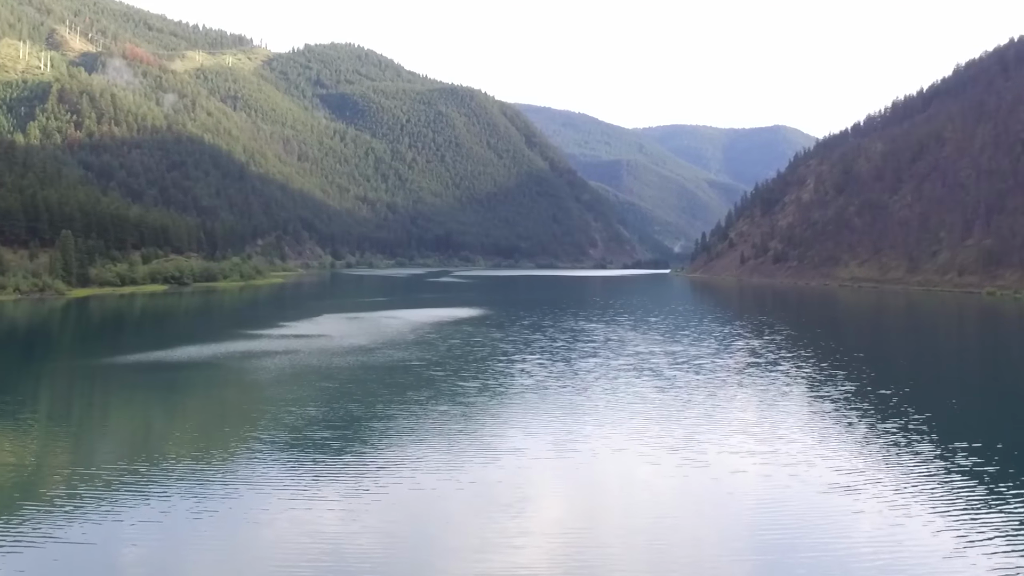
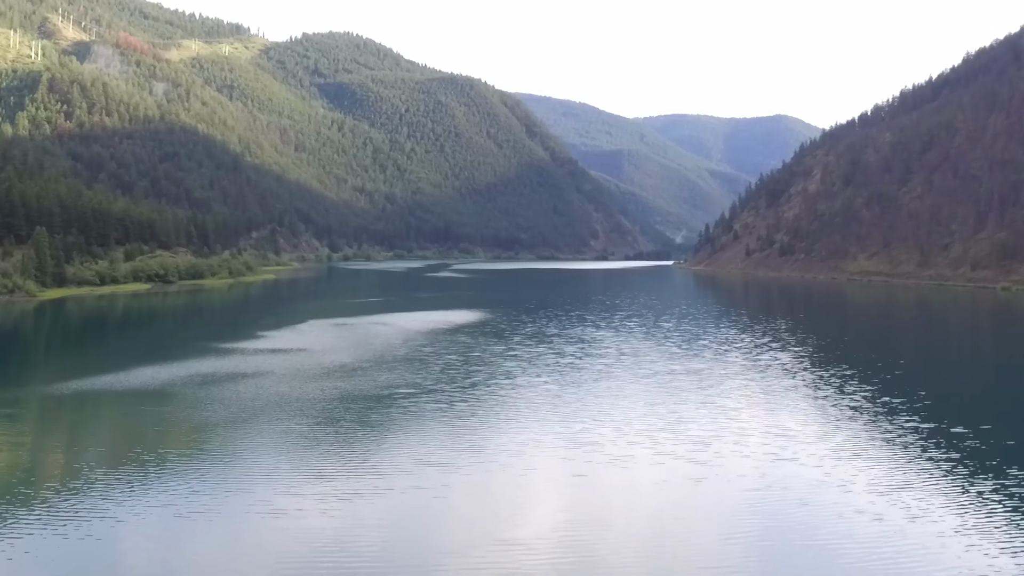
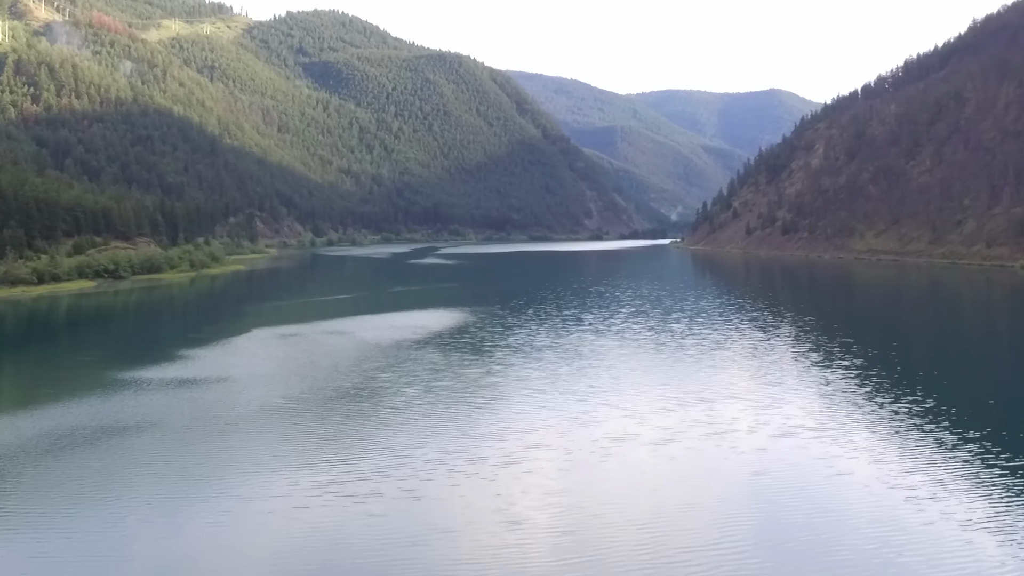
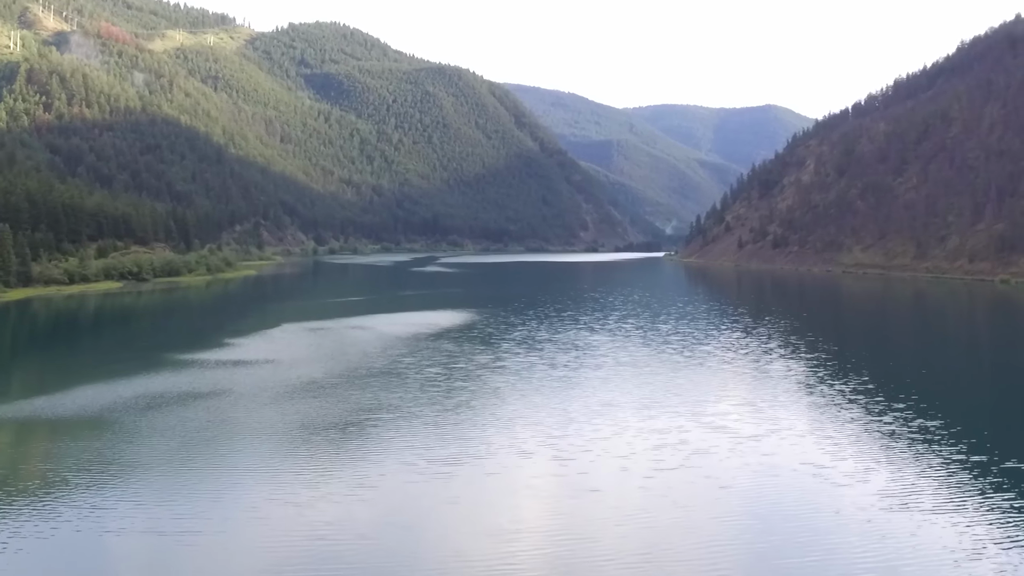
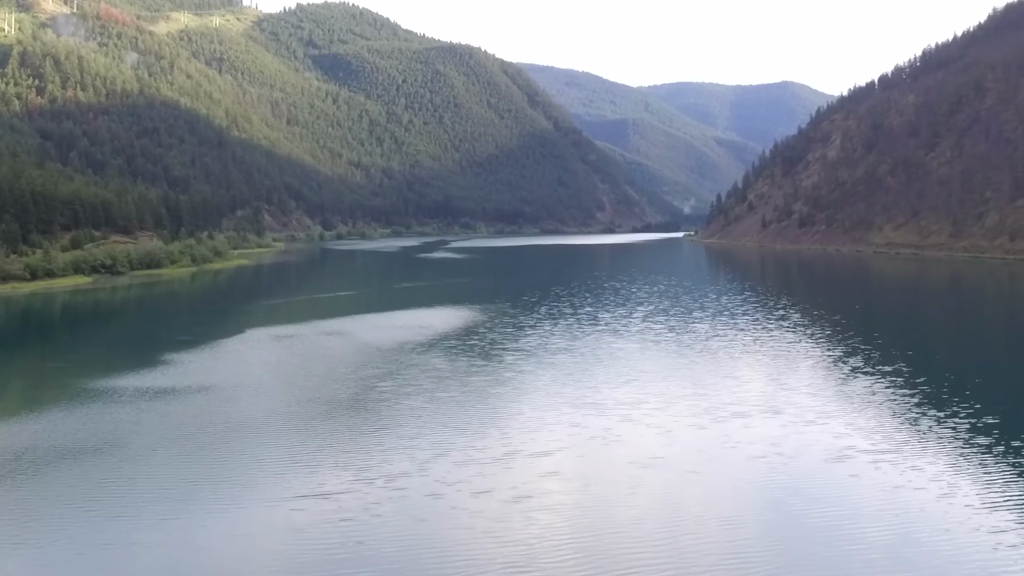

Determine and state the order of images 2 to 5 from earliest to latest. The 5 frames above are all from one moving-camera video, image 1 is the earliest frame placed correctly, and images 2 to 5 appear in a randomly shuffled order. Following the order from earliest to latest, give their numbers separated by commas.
2, 4, 3, 5
